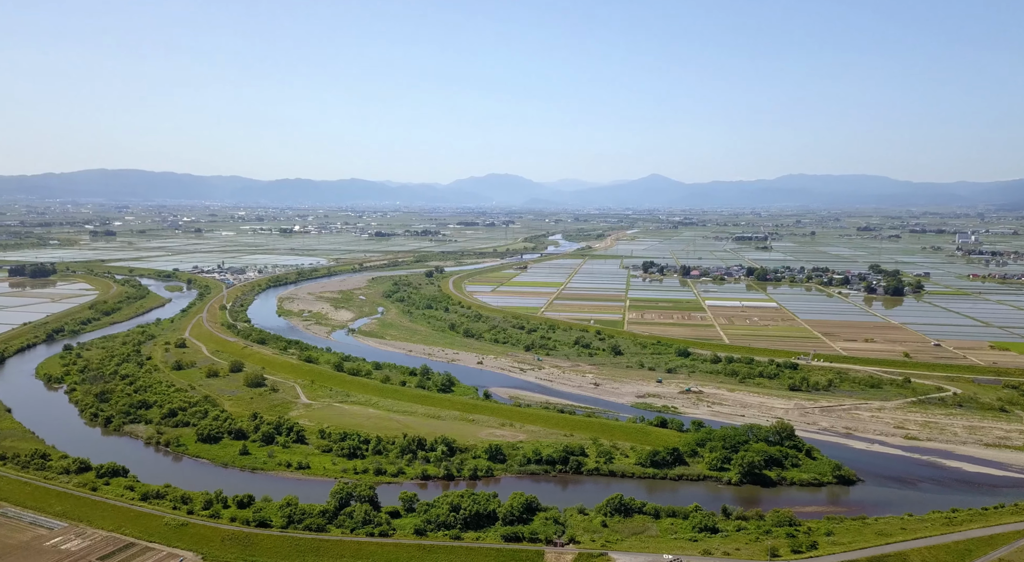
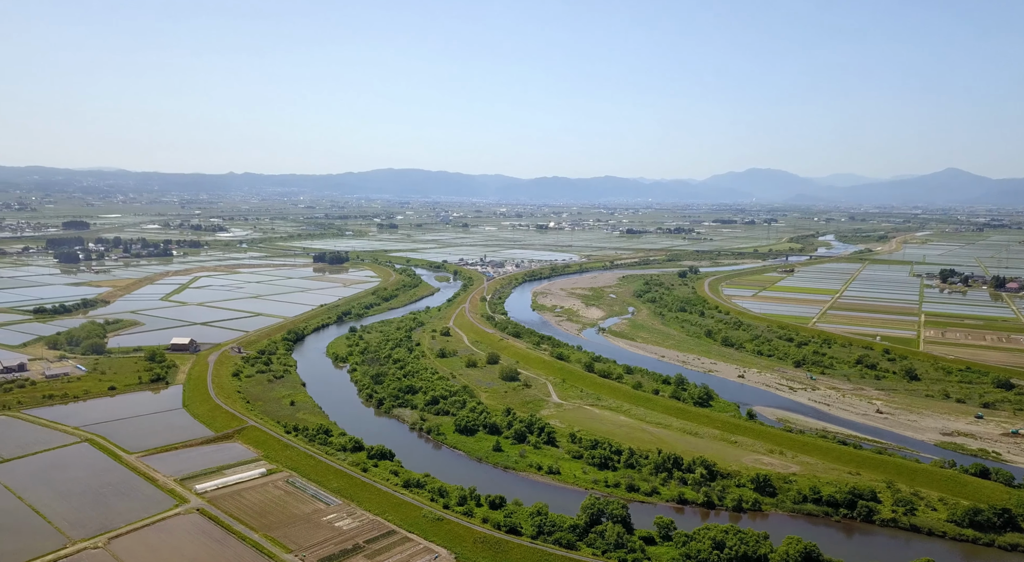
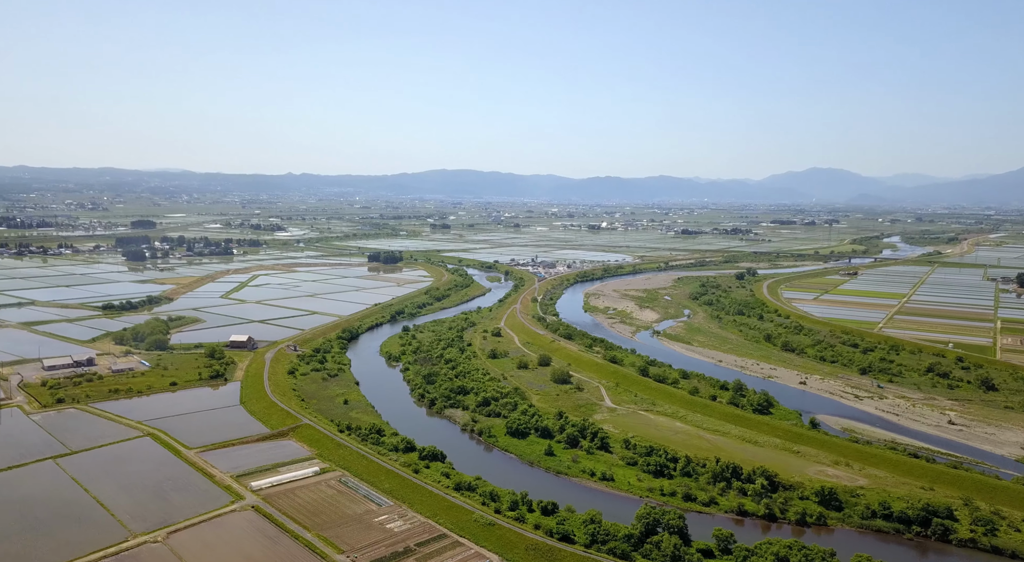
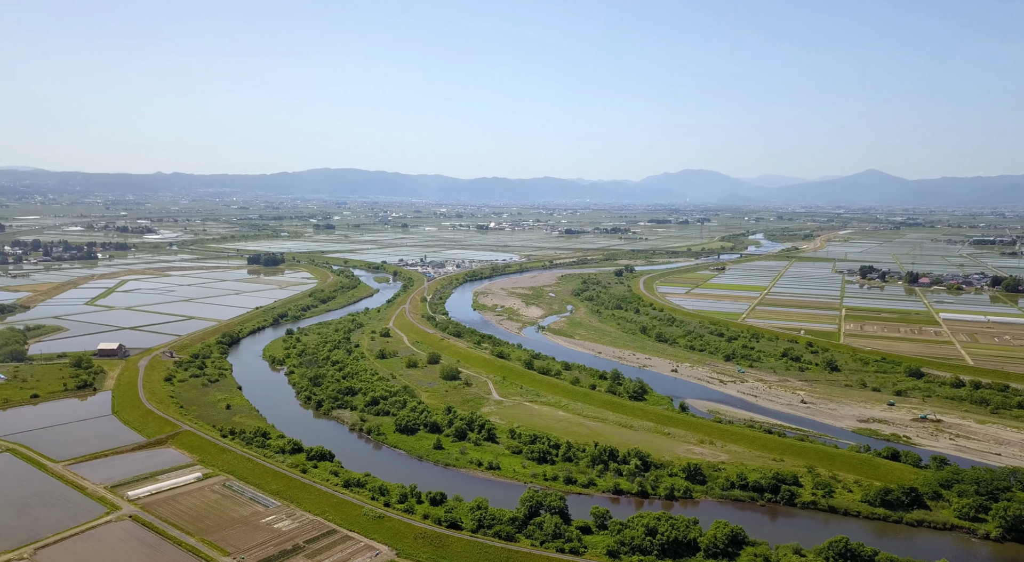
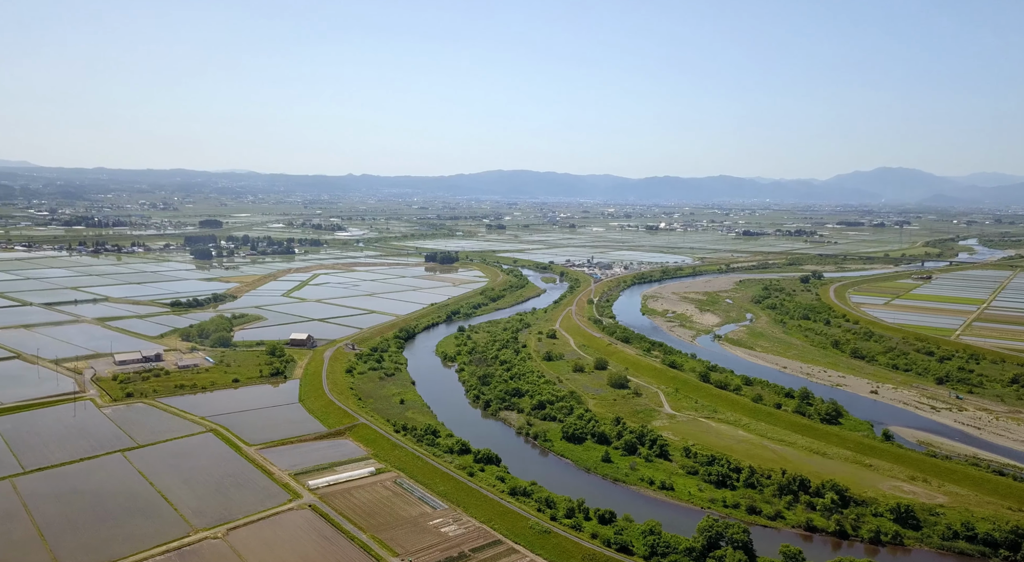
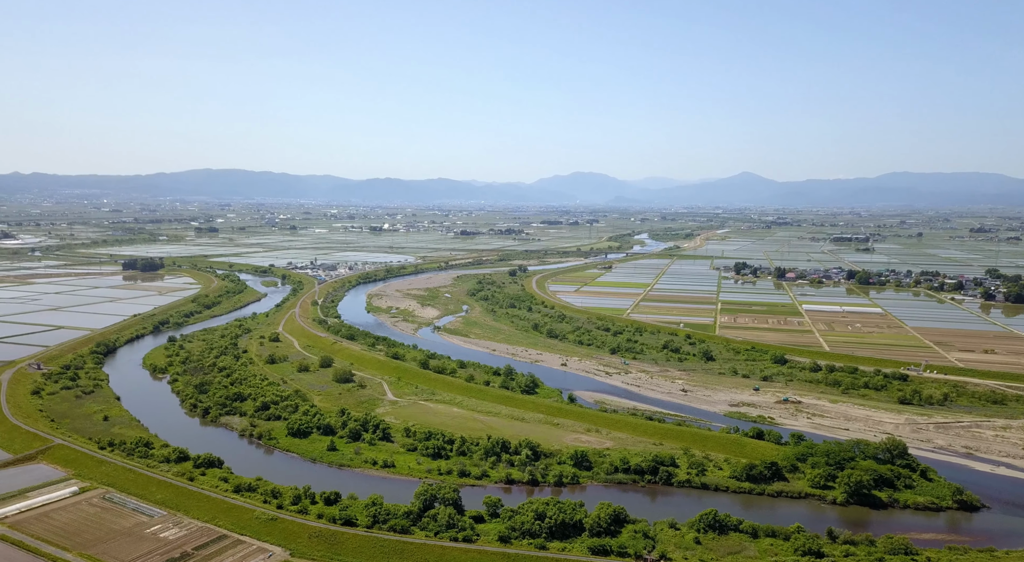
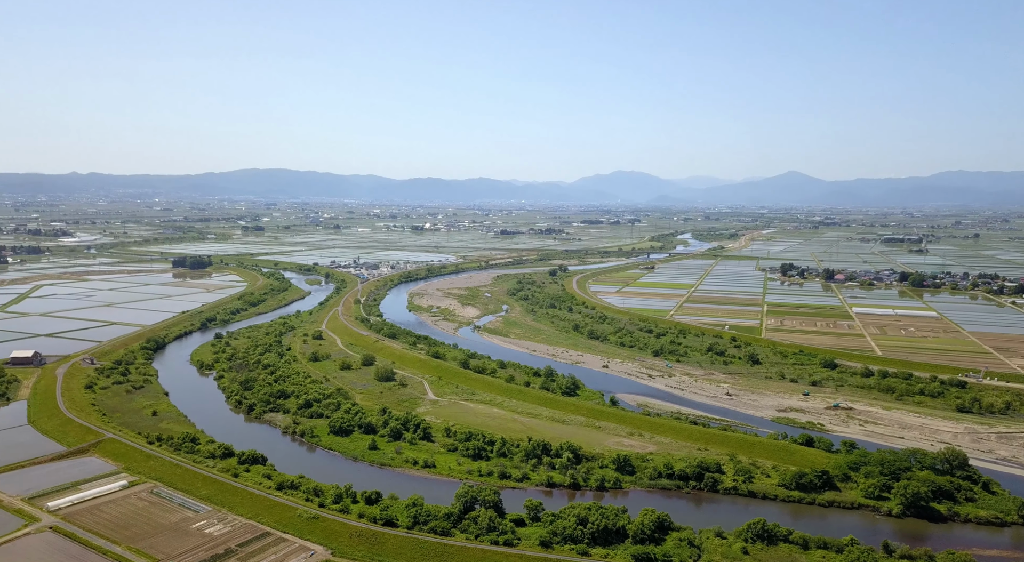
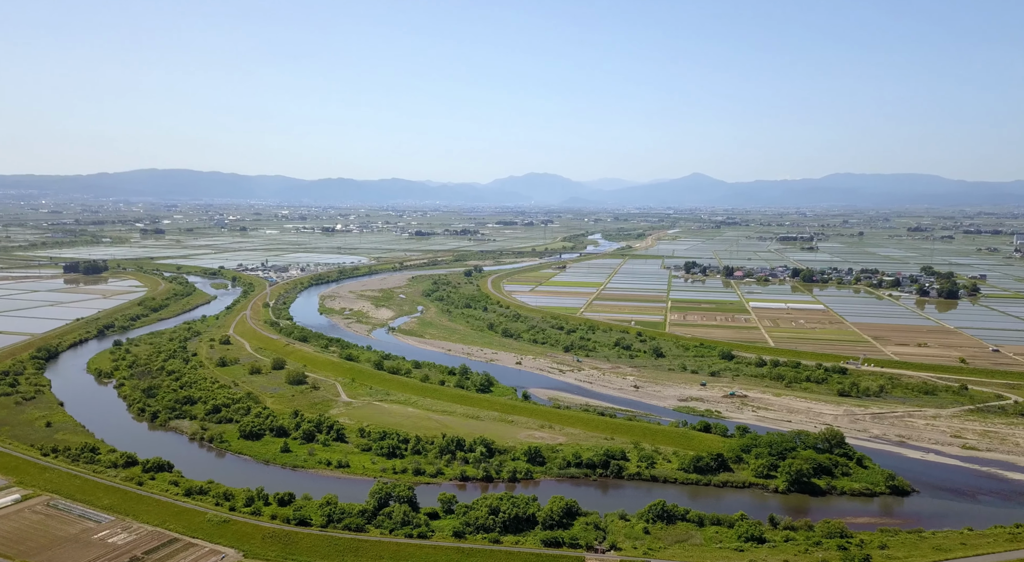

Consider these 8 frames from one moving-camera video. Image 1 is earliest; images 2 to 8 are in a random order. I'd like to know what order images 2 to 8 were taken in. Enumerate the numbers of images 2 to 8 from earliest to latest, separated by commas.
8, 6, 7, 4, 2, 3, 5
